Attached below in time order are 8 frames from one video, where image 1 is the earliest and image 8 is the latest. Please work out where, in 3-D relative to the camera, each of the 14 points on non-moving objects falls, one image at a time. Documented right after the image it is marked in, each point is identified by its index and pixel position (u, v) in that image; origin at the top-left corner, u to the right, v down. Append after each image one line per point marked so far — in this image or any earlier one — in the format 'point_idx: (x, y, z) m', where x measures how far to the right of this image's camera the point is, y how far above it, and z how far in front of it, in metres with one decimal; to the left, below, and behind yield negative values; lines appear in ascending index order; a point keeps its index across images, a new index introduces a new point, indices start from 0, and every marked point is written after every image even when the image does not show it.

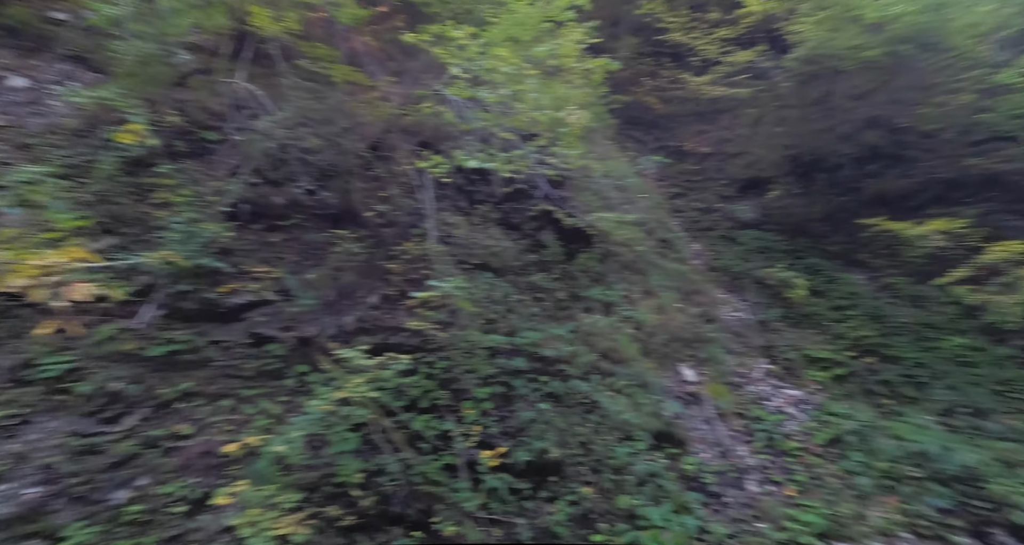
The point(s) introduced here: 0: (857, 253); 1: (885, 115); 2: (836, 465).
0: (+5.5, +0.3, +7.6) m
1: (+6.0, +2.7, +7.7) m
2: (+3.8, -2.2, +5.3) m
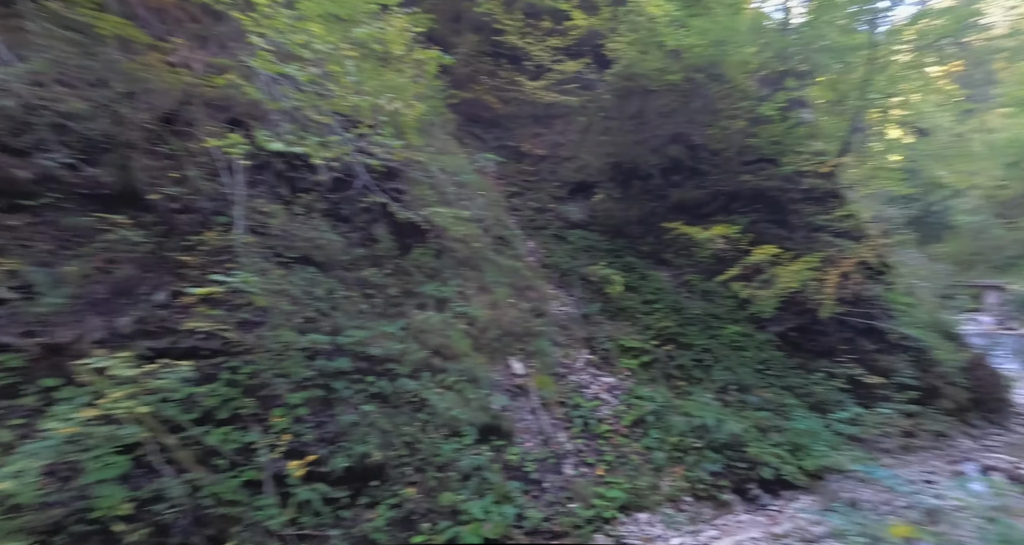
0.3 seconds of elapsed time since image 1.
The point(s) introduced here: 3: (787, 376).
0: (+2.8, +0.4, +8.5) m
1: (+3.2, +2.7, +8.8) m
2: (+1.7, -2.2, +6.0) m
3: (+4.4, -1.7, +7.3) m
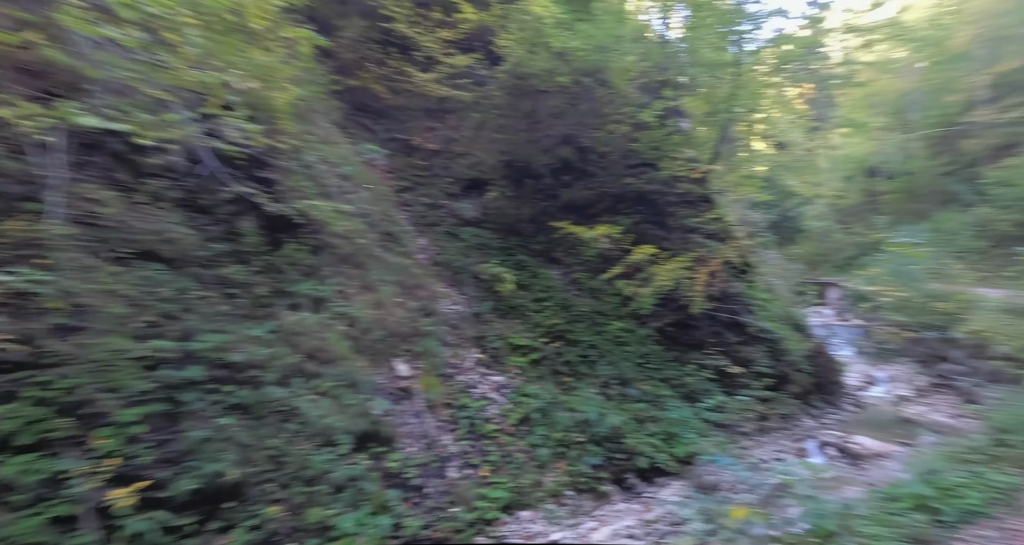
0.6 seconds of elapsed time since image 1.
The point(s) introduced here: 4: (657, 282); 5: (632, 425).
0: (+0.8, +0.4, +8.7) m
1: (+1.2, +2.7, +9.0) m
2: (+0.2, -2.2, +6.0) m
3: (+2.6, -1.6, +7.8) m
4: (+2.3, -0.2, +7.6) m
5: (+1.8, -2.2, +6.5) m
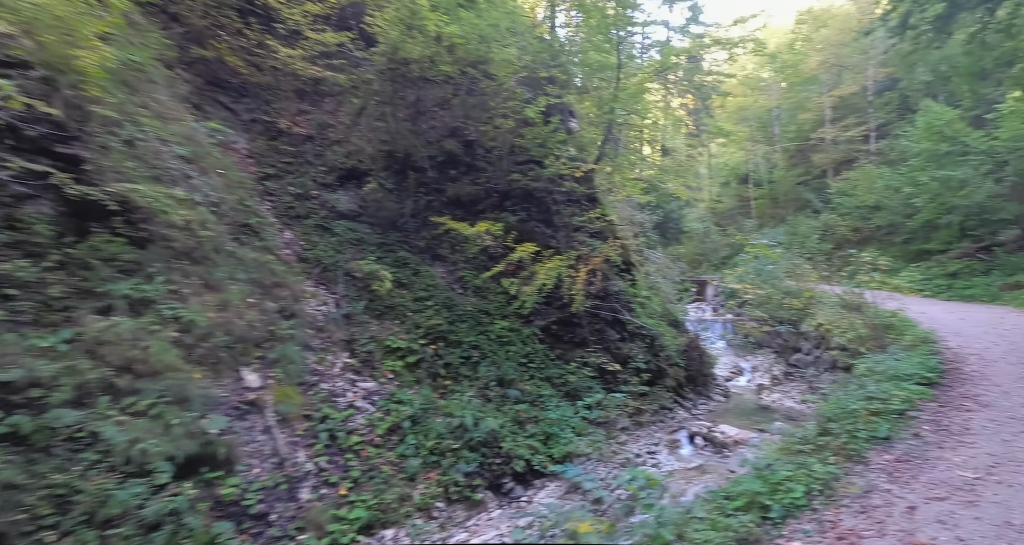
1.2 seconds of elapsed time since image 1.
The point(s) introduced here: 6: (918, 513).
0: (-1.3, +0.4, +8.3) m
1: (-1.0, +2.8, +8.7) m
2: (-1.4, -2.1, +5.5) m
3: (+0.6, -1.6, +7.8) m
4: (+0.4, -0.1, +7.5) m
5: (0.0, -2.1, +6.4) m
6: (+2.6, -1.5, +2.9) m
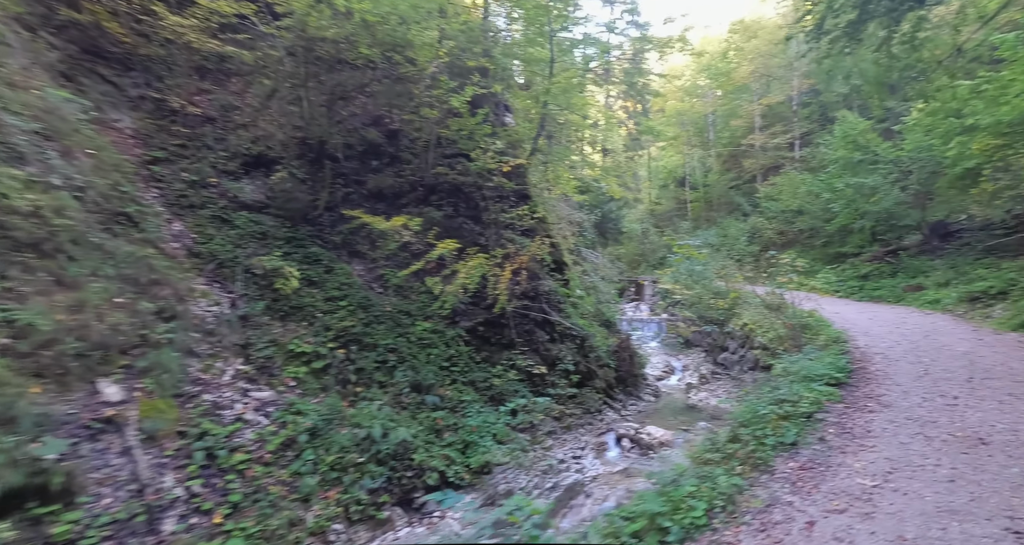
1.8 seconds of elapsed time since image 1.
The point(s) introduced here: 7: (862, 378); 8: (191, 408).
0: (-2.6, +0.5, +7.7) m
1: (-2.3, +2.8, +8.1) m
2: (-2.4, -2.1, +4.9) m
3: (-0.6, -1.6, +7.4) m
4: (-0.8, -0.1, +7.1) m
5: (-1.1, -2.1, +5.9) m
6: (+1.8, -1.5, +2.7) m
7: (+4.6, -1.4, +6.1) m
8: (-3.5, -1.5, +5.1) m
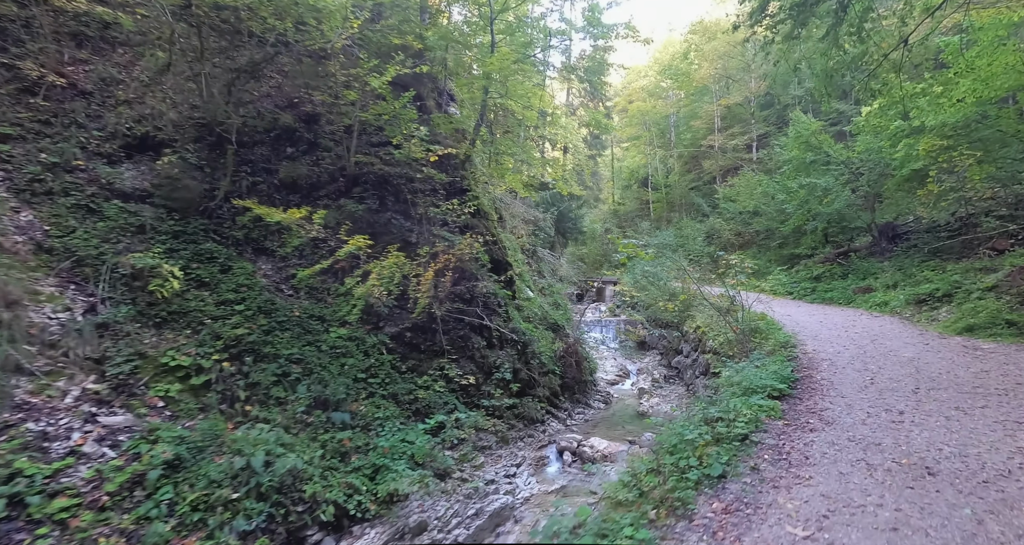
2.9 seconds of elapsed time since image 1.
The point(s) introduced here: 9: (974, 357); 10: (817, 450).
0: (-3.7, +0.5, +6.8) m
1: (-3.4, +2.8, +7.3) m
2: (-3.4, -2.1, +4.1) m
3: (-1.7, -1.6, +6.6) m
4: (-1.9, -0.1, +6.4) m
5: (-2.1, -2.1, +5.1) m
6: (+1.0, -1.6, +2.1) m
7: (+3.6, -1.4, +5.7) m
8: (-4.5, -1.5, +4.2) m
9: (+6.8, -1.3, +6.8) m
10: (+2.5, -1.5, +3.8) m
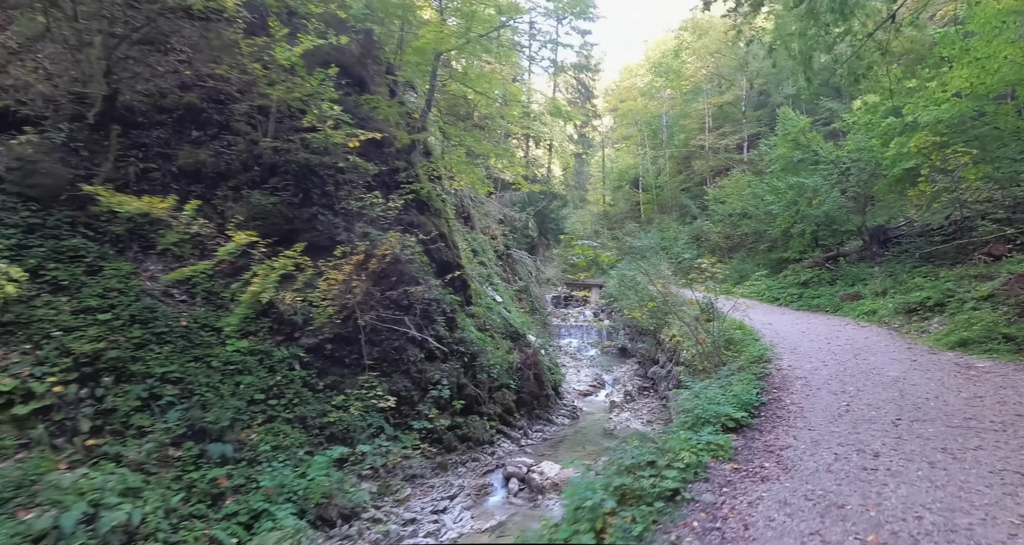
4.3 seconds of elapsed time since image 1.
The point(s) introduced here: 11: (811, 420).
0: (-4.6, +0.4, +6.0) m
1: (-4.3, +2.8, +6.4) m
2: (-4.3, -2.2, +3.2) m
3: (-2.6, -1.7, +5.7) m
4: (-2.8, -0.2, +5.5) m
5: (-3.0, -2.2, +4.3) m
6: (+0.1, -1.6, +1.3) m
7: (+2.7, -1.5, +4.8) m
8: (-5.4, -1.5, +3.3) m
9: (+5.9, -1.4, +6.0) m
10: (+1.6, -1.5, +3.0) m
11: (+3.1, -1.5, +4.8) m
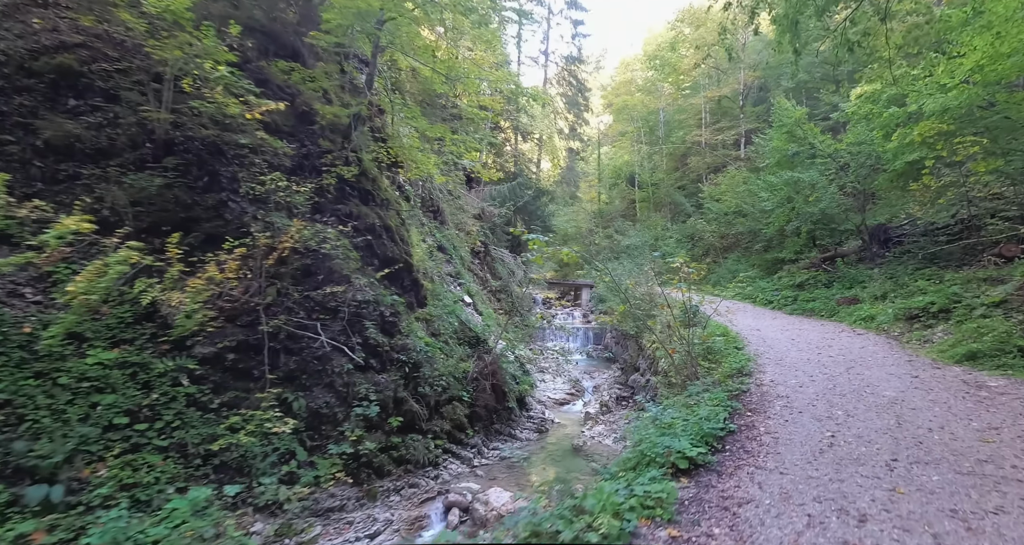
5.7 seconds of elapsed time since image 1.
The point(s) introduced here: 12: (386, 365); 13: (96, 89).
0: (-5.4, +0.5, +5.0) m
1: (-5.1, +2.8, +5.5) m
2: (-5.1, -2.1, +2.3) m
3: (-3.5, -1.6, +4.8) m
4: (-3.6, -0.1, +4.5) m
5: (-3.8, -2.1, +3.3) m
6: (-0.7, -1.6, +0.3) m
7: (+1.9, -1.6, +3.9) m
8: (-6.2, -1.5, +2.3) m
9: (+5.1, -1.4, +5.0) m
10: (+0.8, -1.6, +2.0) m
11: (+2.3, -1.5, +3.9) m
12: (-1.9, -1.3, +6.6) m
13: (-5.0, +2.2, +5.5) m
